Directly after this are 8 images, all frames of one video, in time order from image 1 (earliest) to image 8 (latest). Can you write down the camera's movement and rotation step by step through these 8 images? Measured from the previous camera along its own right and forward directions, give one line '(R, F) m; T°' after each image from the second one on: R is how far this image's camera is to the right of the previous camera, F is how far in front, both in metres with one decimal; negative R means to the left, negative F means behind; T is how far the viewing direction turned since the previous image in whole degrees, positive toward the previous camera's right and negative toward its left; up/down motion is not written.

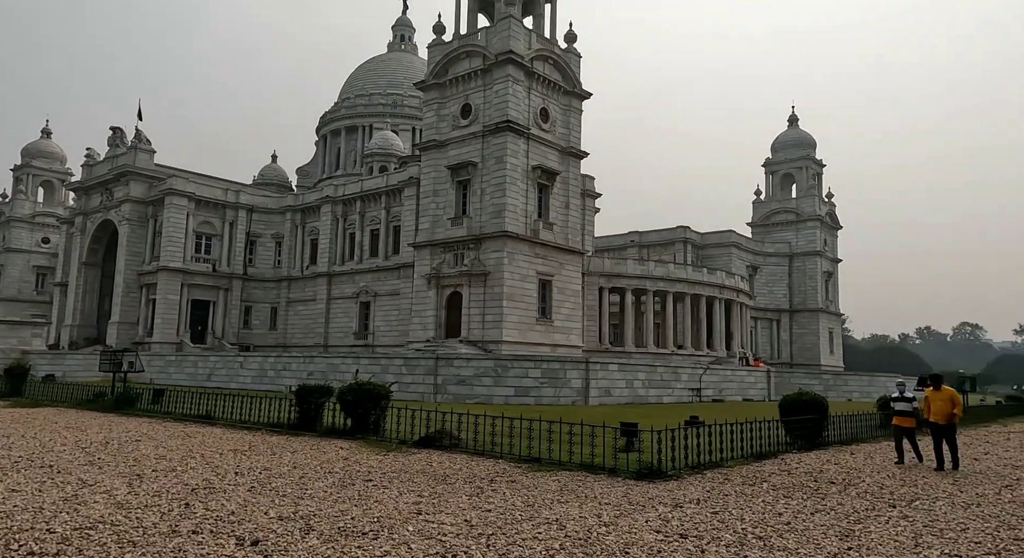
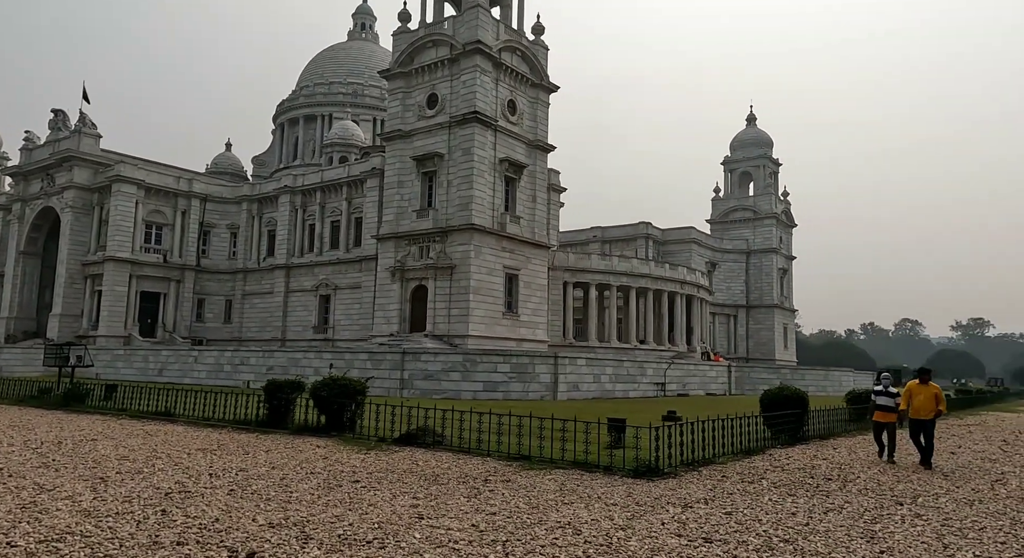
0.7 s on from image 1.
(-0.4, +0.4) m; +3°
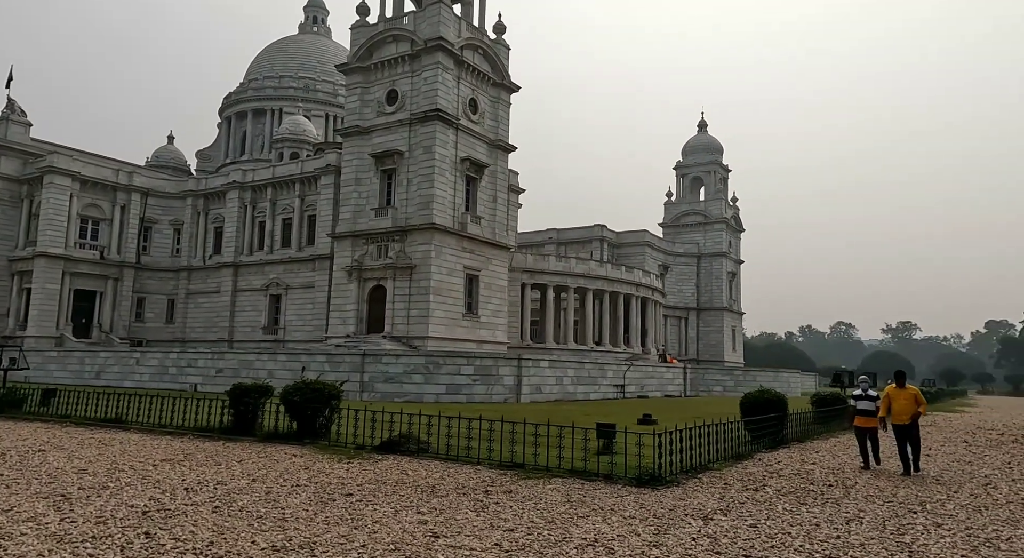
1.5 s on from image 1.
(-0.5, +0.5) m; +4°
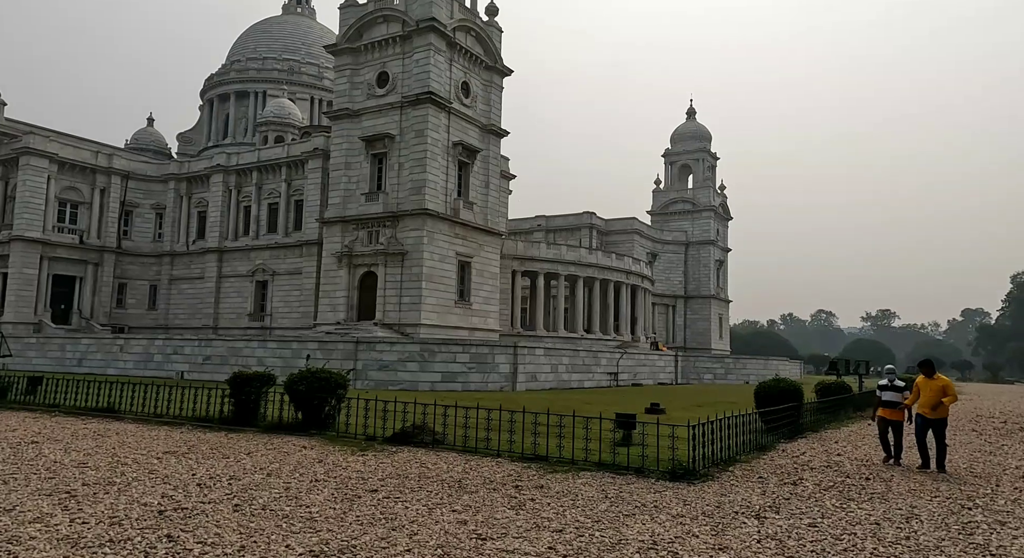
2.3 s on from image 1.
(-0.5, +0.5) m; +1°
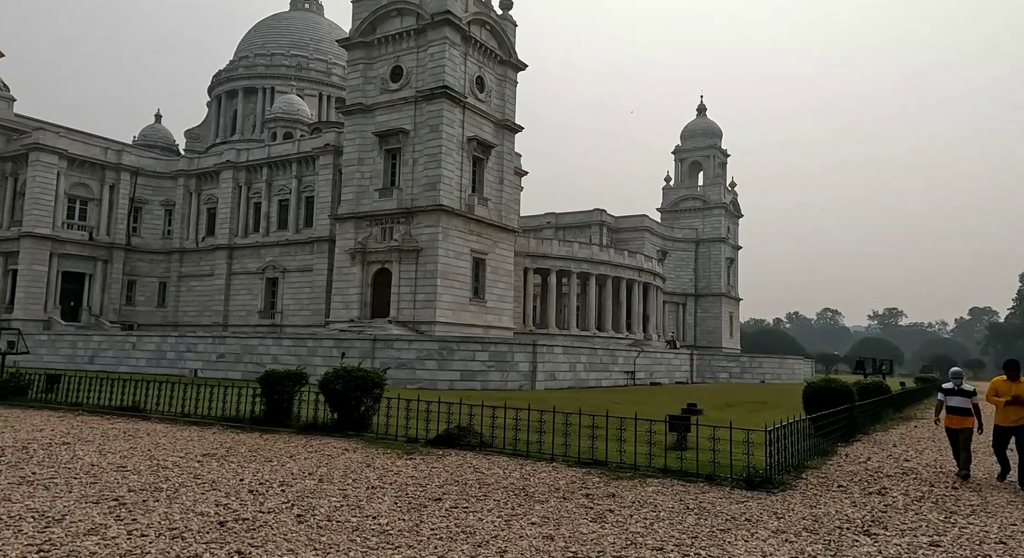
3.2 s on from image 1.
(-0.6, +0.4) m; 0°
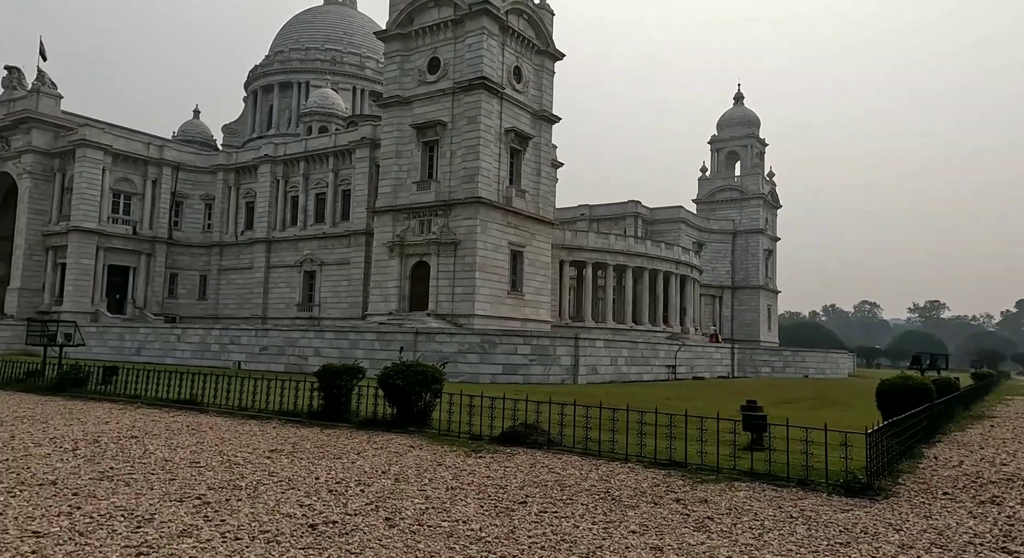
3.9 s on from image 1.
(-0.4, +0.2) m; -2°
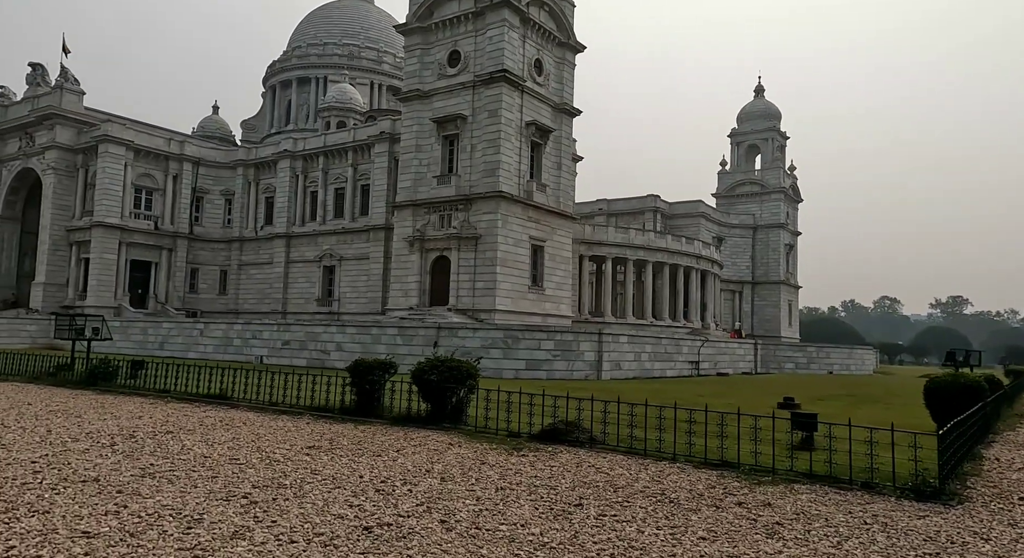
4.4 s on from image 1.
(-0.3, +0.2) m; -1°
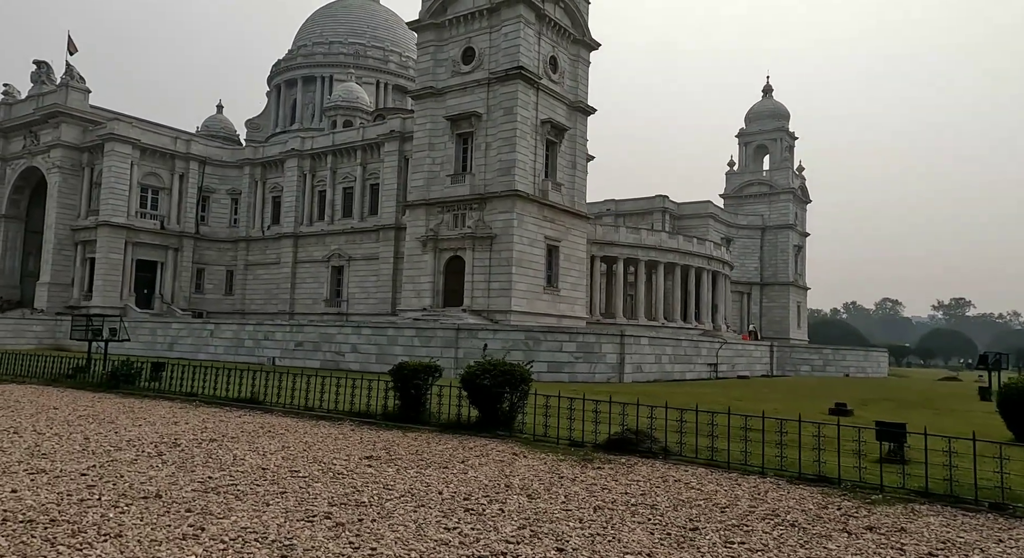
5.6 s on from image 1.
(-0.7, +0.5) m; 0°
